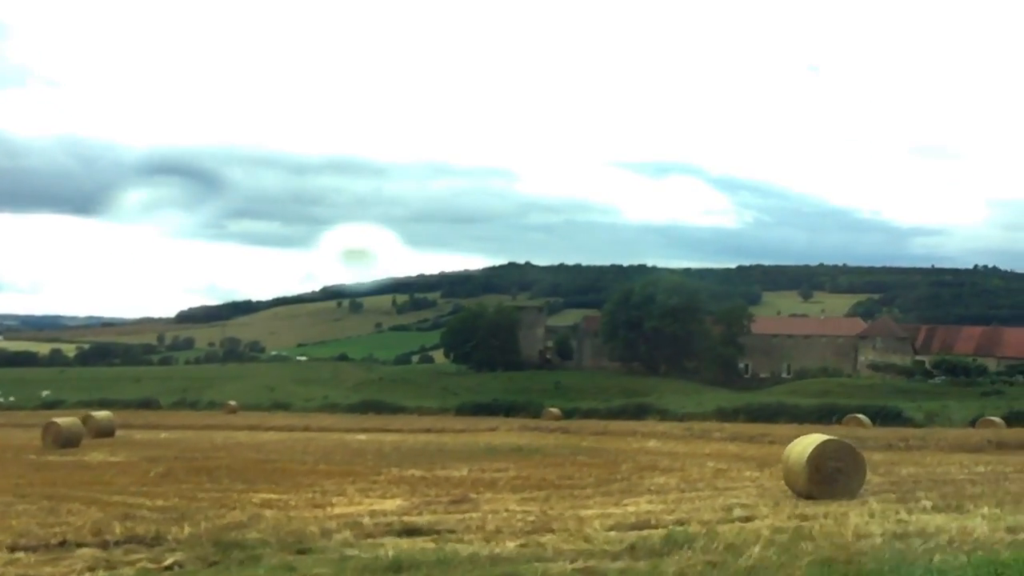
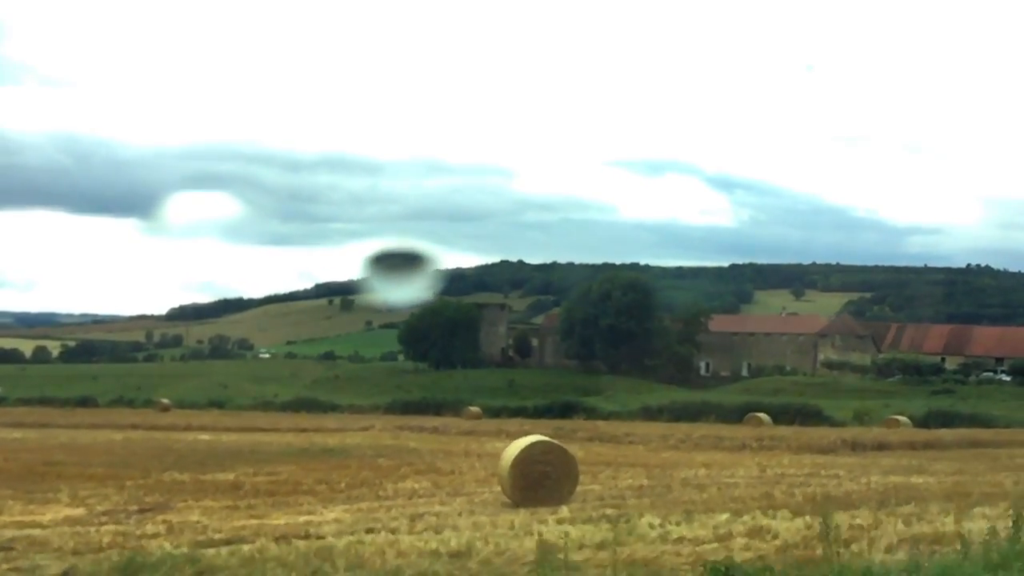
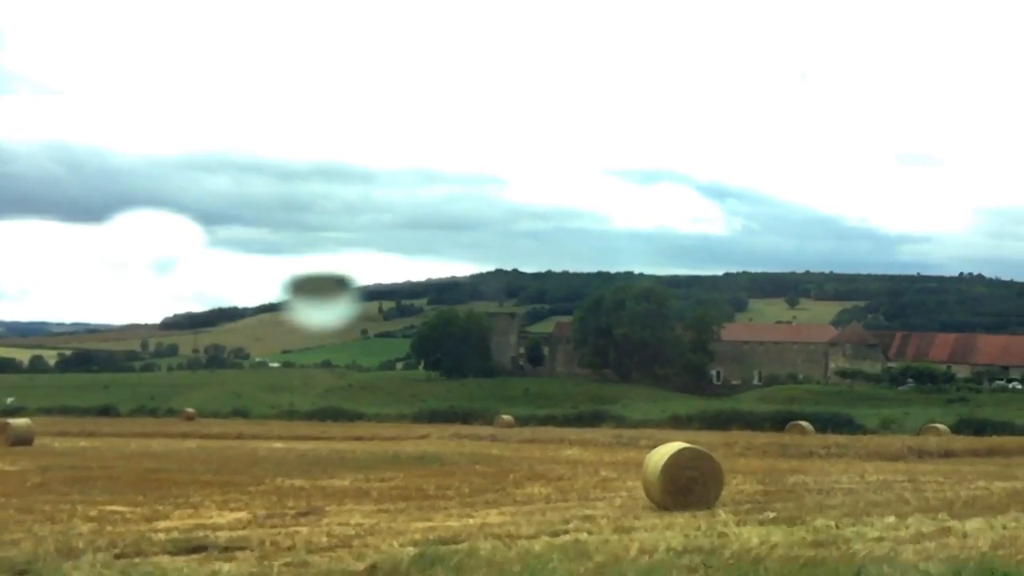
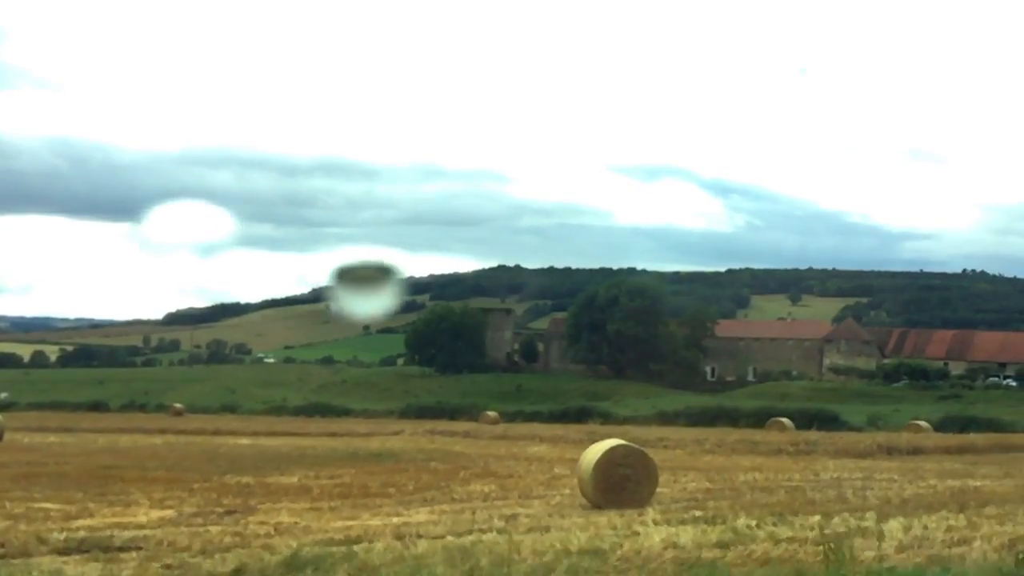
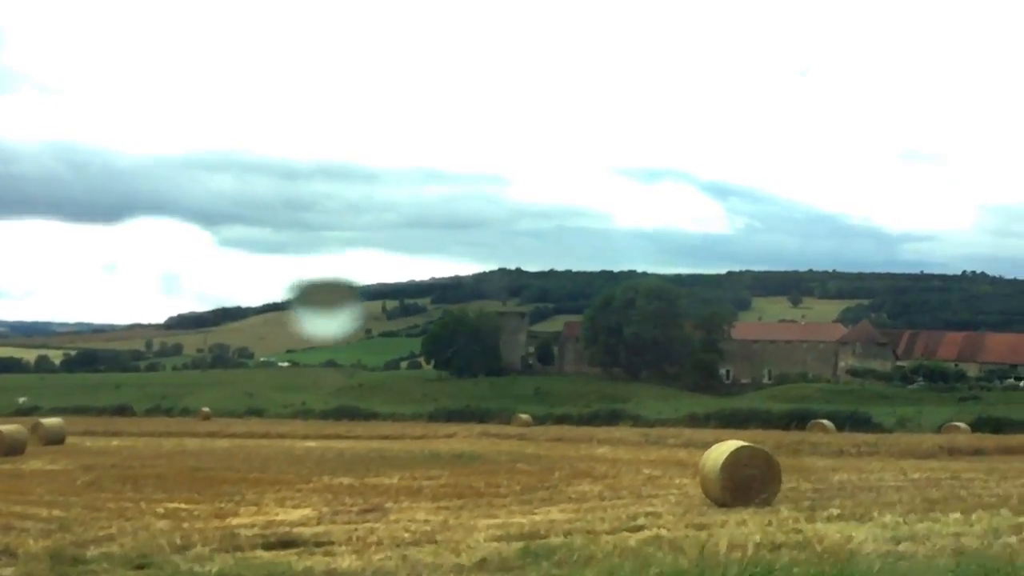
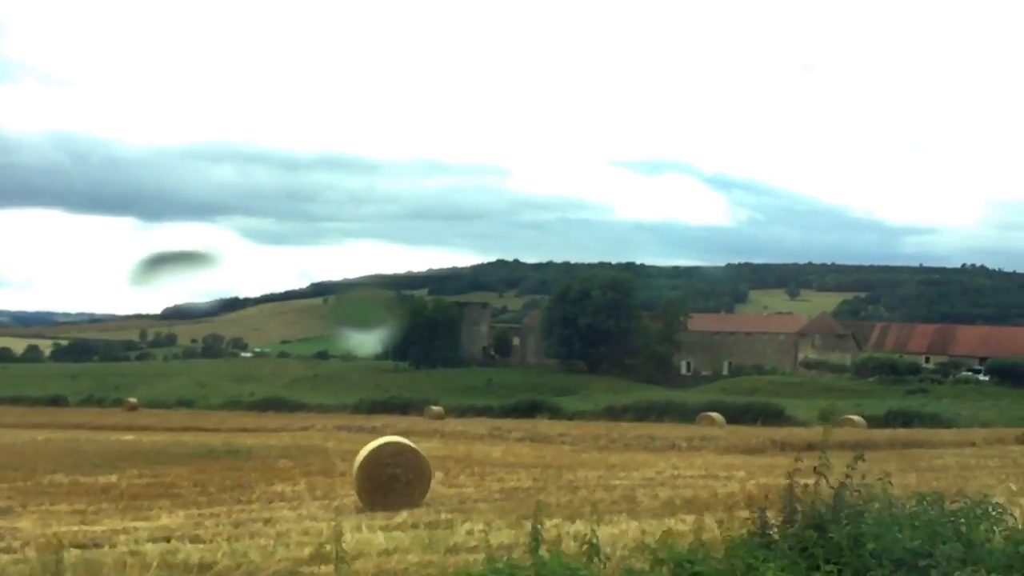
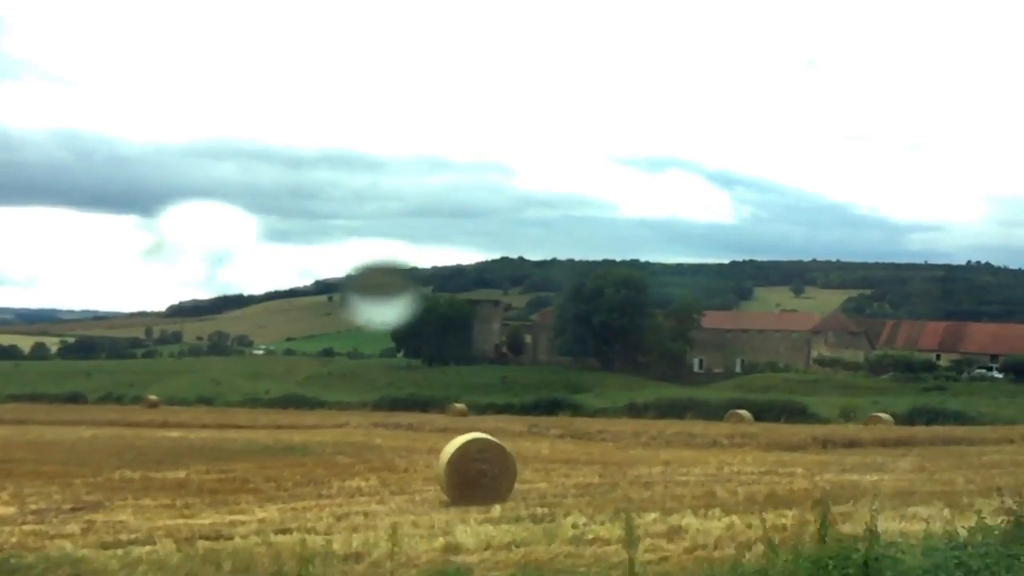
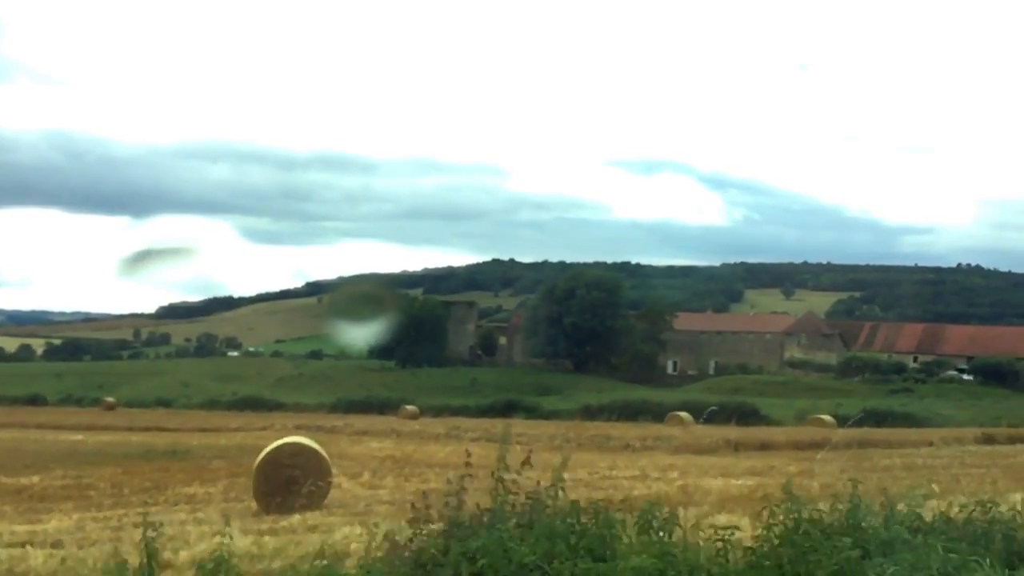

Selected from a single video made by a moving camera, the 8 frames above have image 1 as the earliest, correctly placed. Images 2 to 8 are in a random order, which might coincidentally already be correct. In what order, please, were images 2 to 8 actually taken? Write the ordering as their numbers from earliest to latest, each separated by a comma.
5, 3, 4, 2, 7, 6, 8
